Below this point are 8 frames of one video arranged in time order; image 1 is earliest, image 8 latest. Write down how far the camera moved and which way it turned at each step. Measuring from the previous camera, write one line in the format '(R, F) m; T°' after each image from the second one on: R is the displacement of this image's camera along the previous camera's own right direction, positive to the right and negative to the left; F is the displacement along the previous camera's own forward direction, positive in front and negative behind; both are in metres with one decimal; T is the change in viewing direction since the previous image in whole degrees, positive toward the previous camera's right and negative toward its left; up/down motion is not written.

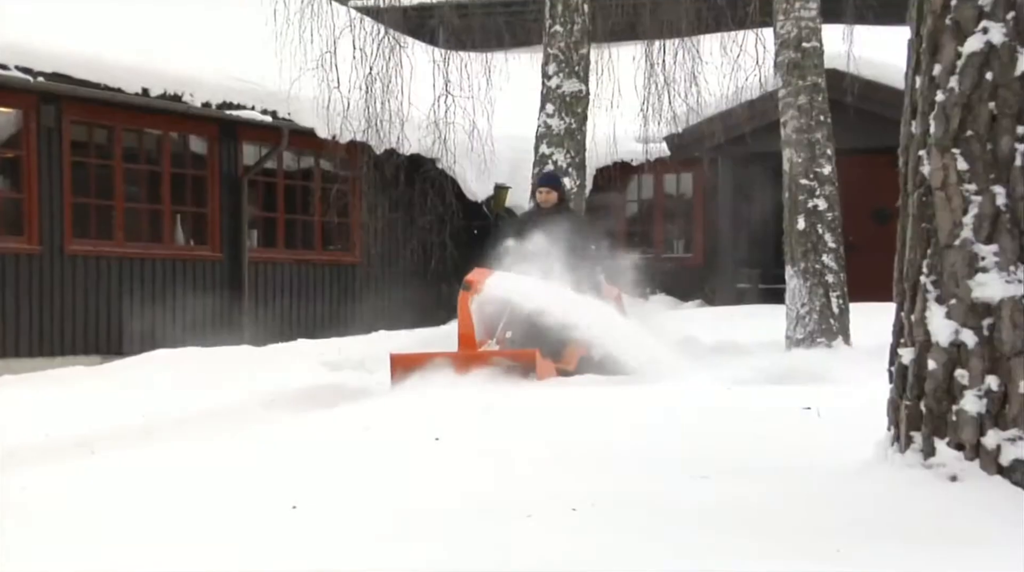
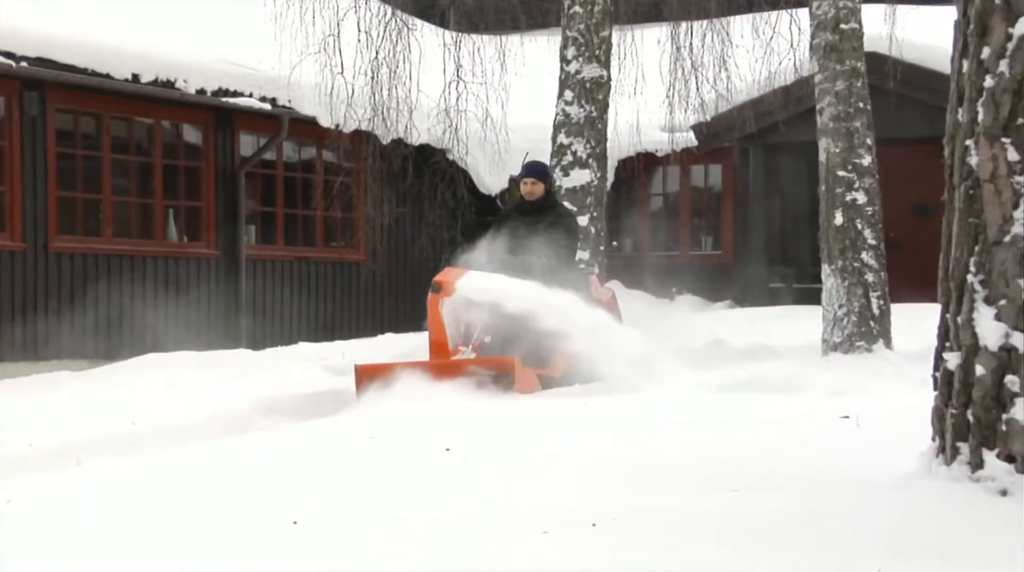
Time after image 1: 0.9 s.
(-0.1, +0.7) m; 0°
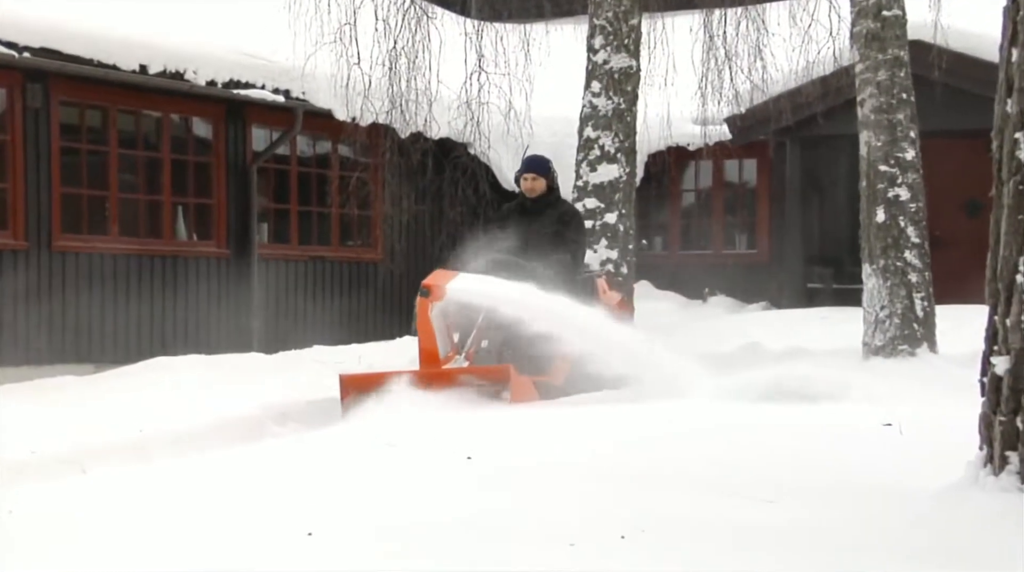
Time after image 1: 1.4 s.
(-0.1, +0.4) m; -1°
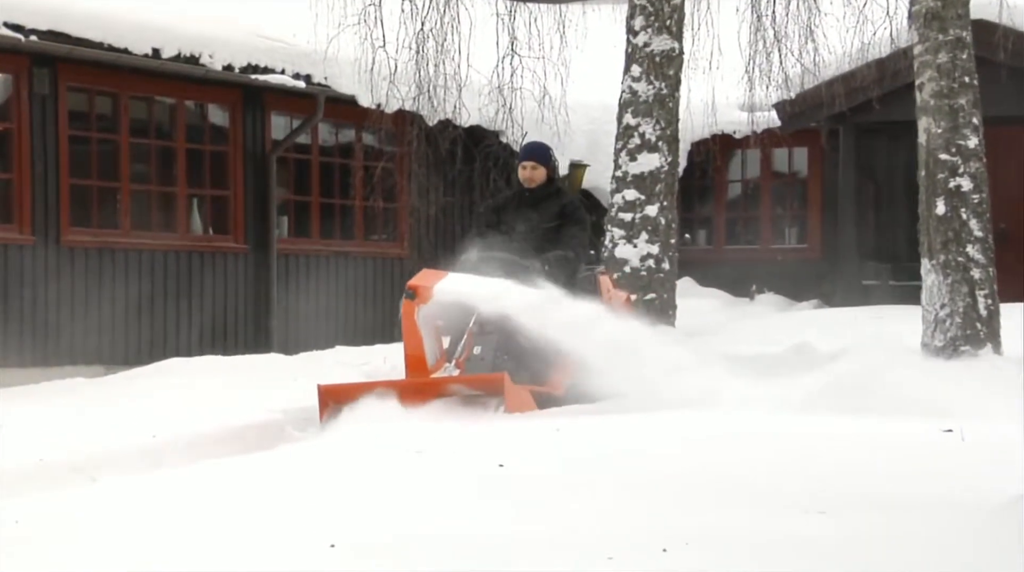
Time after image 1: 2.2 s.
(-0.1, +0.5) m; -1°
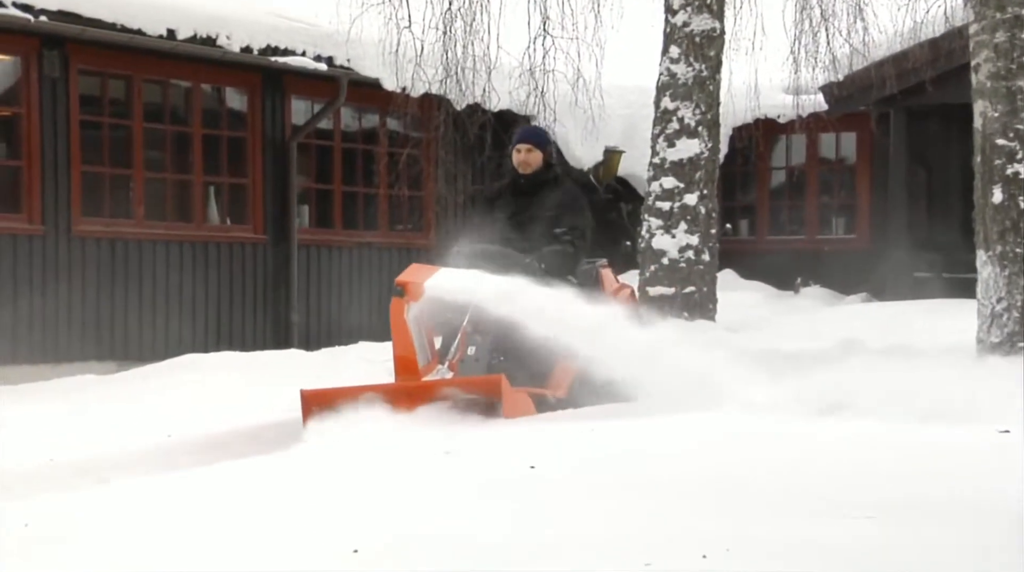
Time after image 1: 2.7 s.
(-0.1, +0.4) m; -1°
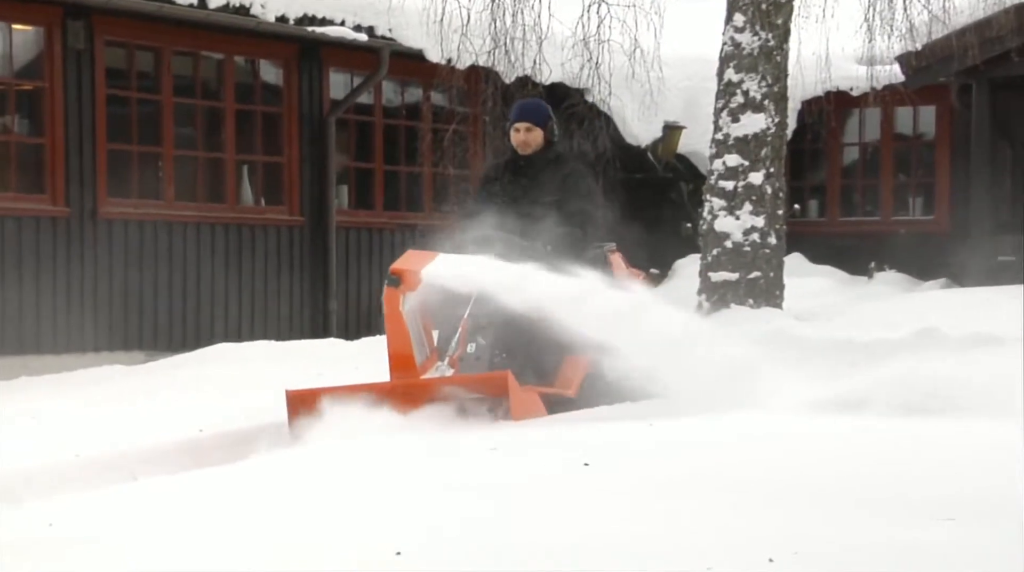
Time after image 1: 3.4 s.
(-0.2, +0.5) m; -1°
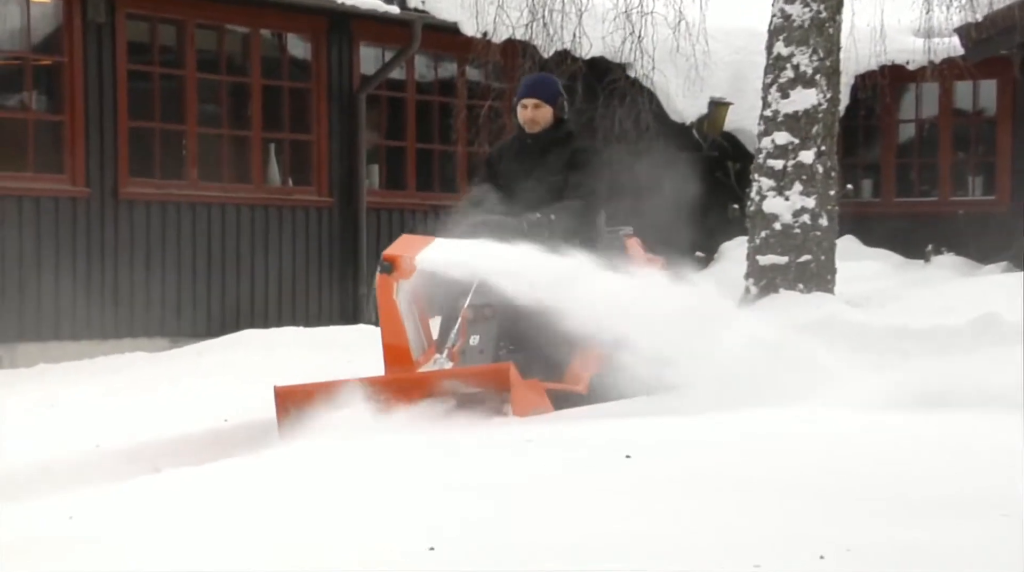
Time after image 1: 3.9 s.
(-0.1, +0.3) m; -1°
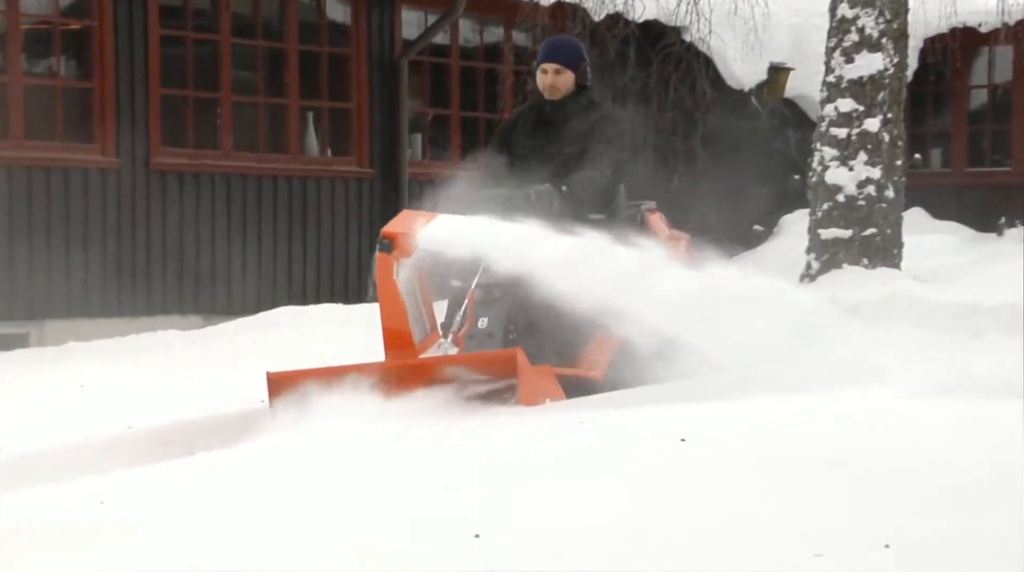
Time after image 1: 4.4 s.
(-0.1, +0.3) m; -1°
